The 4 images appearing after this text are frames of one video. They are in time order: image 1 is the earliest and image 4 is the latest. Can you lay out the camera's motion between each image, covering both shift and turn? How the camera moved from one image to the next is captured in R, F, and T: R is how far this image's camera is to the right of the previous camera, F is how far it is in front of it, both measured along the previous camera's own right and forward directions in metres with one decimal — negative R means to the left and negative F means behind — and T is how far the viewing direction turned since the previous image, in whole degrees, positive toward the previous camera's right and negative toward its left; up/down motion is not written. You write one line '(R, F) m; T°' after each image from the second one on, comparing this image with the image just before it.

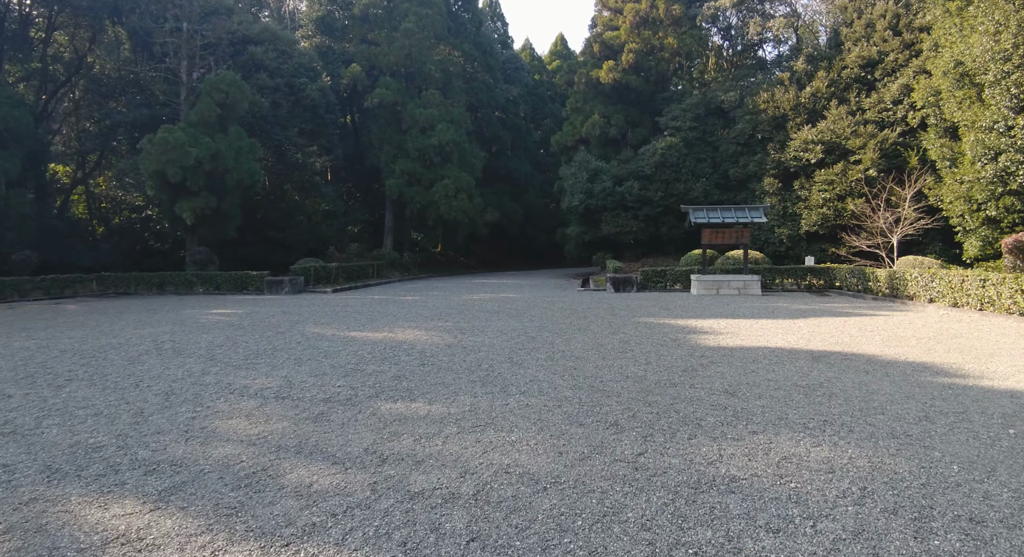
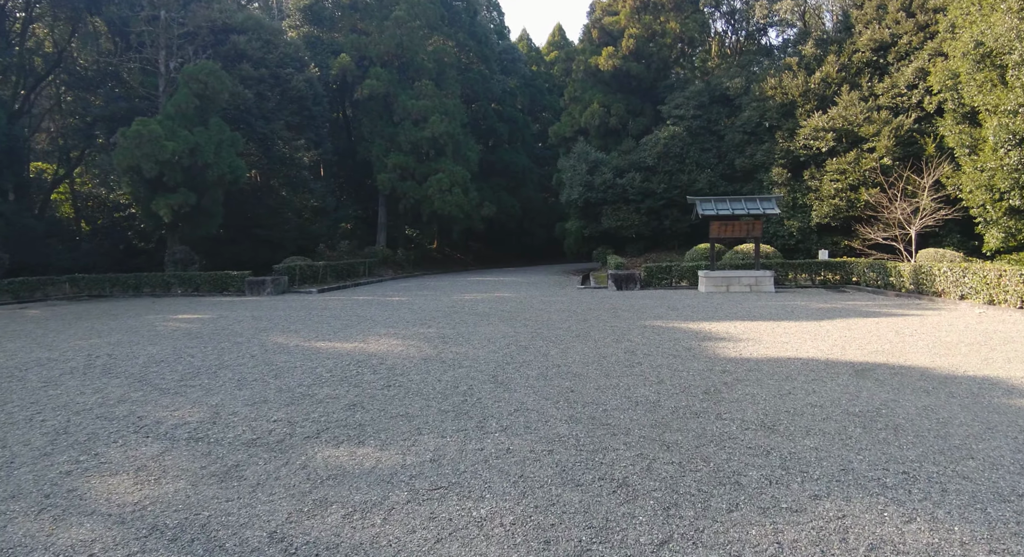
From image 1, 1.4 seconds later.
(+0.1, +1.0) m; 0°
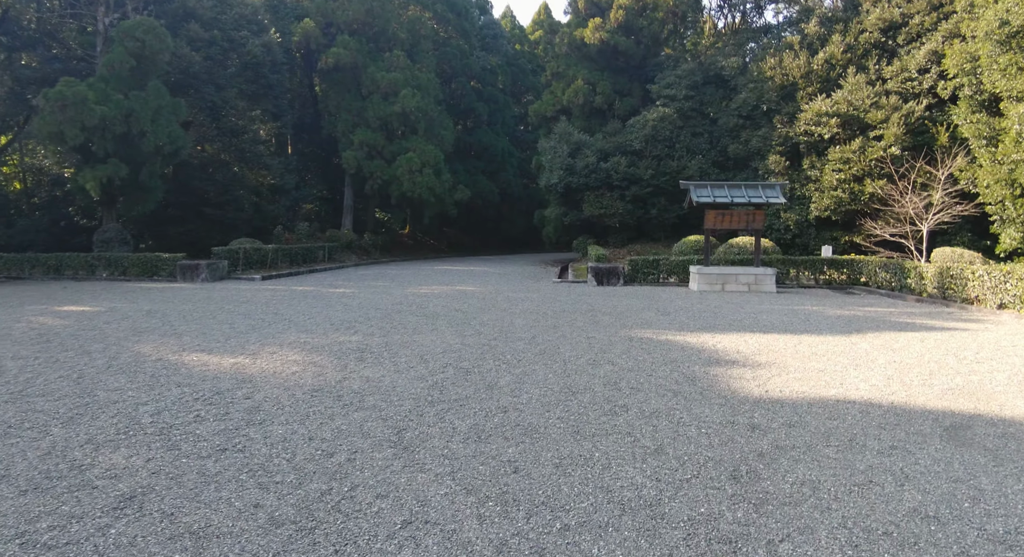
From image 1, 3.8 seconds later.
(+0.3, +1.8) m; +2°
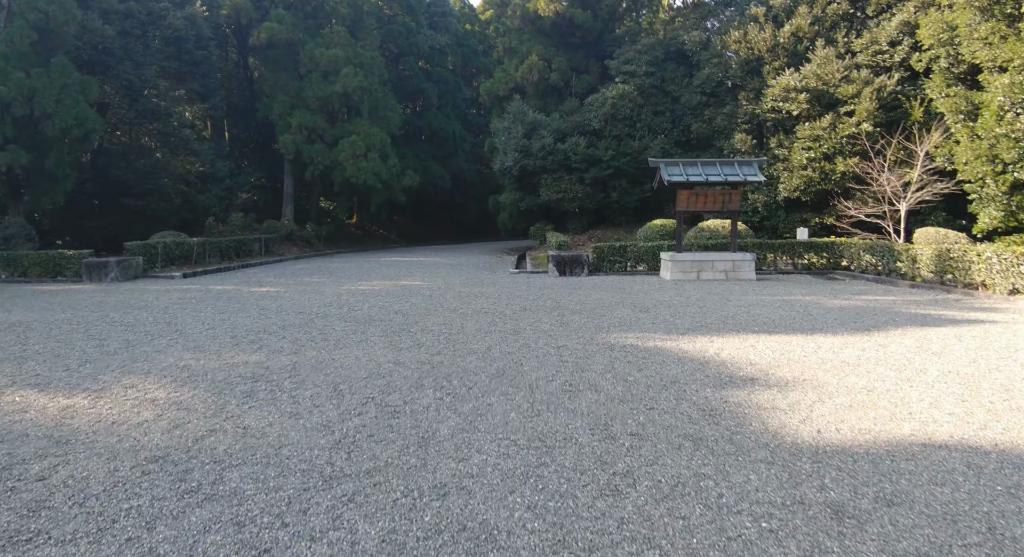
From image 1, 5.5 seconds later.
(+0.1, +1.3) m; +4°
